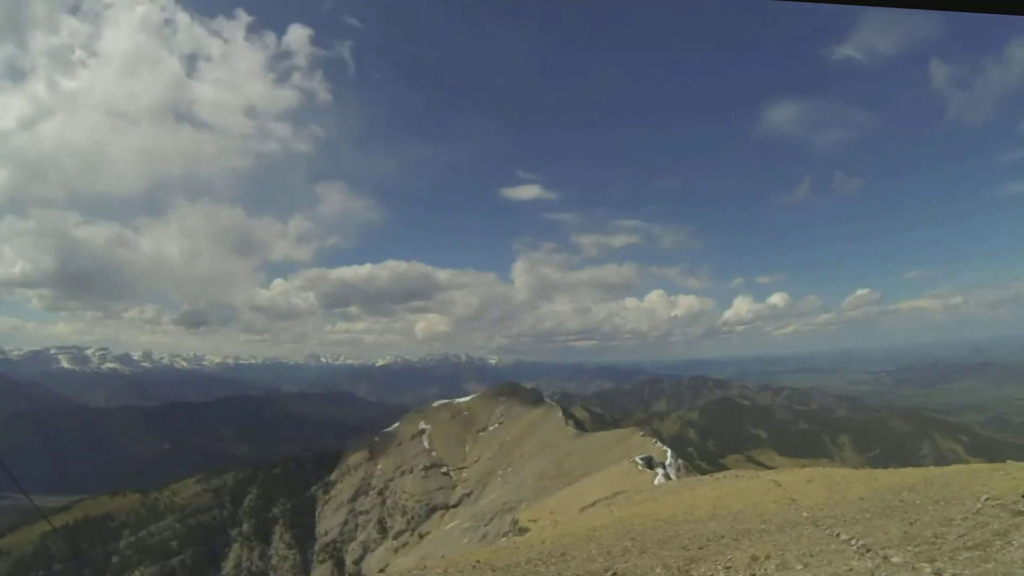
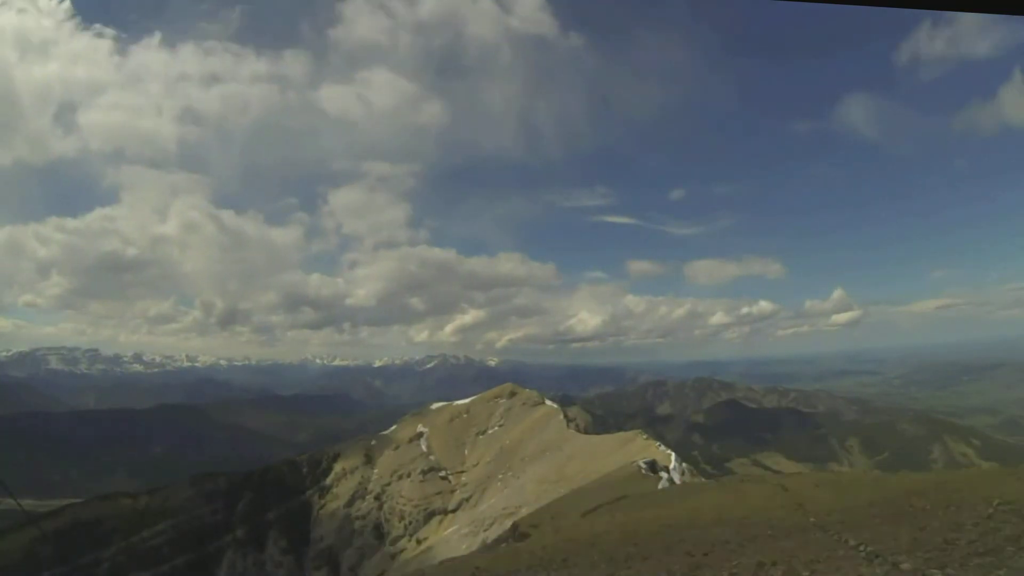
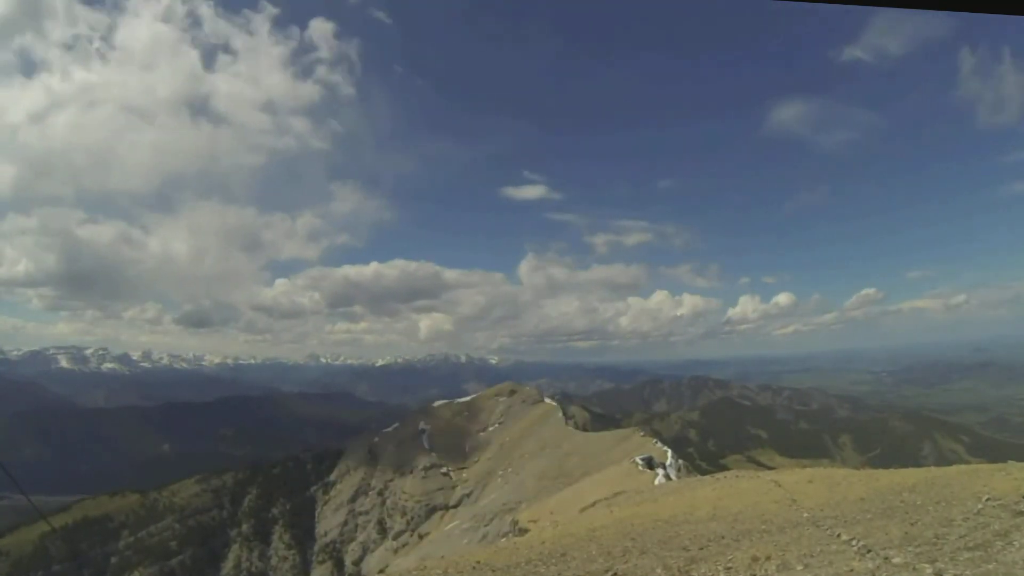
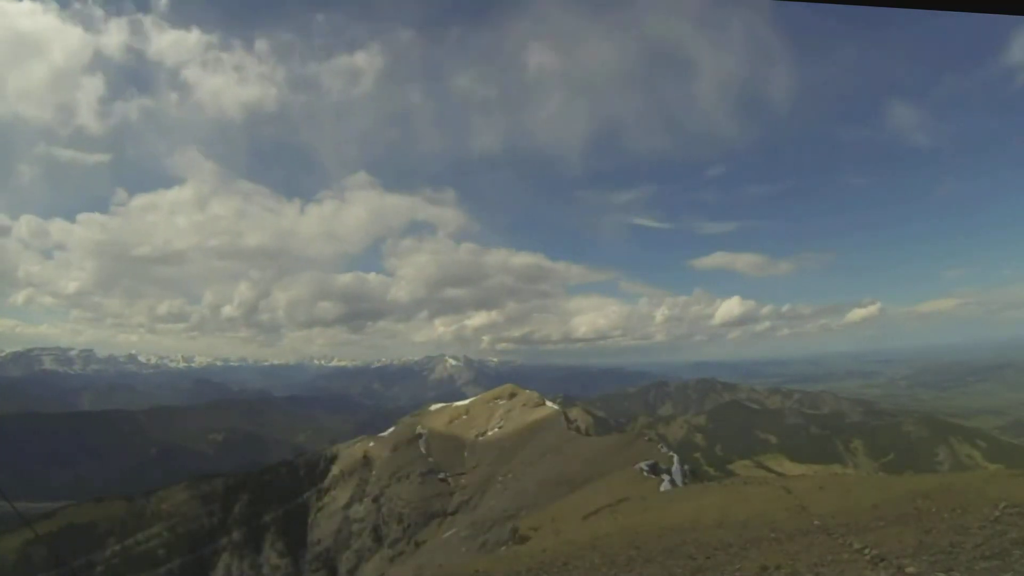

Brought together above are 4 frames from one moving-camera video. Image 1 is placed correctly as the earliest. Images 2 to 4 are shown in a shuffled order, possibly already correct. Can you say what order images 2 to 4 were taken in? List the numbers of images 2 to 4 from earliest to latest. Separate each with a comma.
3, 2, 4
